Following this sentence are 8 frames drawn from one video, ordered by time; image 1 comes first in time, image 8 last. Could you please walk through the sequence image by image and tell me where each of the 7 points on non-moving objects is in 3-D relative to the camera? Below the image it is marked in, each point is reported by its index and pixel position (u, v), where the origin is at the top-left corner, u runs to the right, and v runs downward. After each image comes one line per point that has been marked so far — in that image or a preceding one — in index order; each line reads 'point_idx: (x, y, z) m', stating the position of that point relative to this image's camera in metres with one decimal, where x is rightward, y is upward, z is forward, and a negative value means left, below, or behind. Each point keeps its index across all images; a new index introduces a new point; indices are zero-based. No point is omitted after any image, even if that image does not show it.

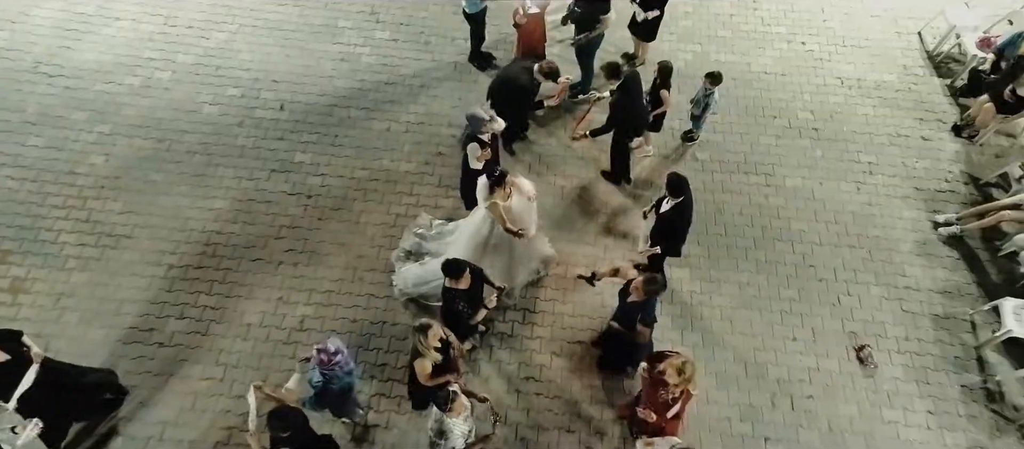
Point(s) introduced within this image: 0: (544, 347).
0: (+0.4, -1.2, +6.6) m
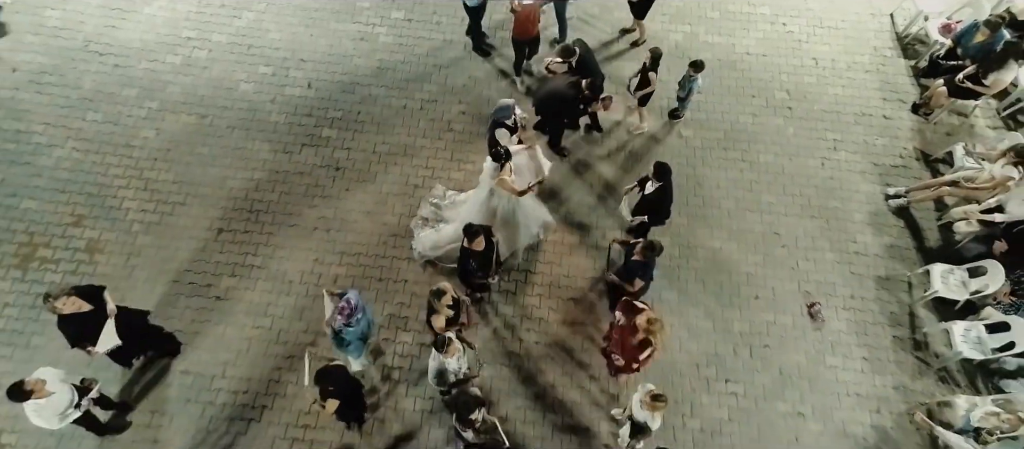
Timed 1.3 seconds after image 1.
0: (+0.4, -0.9, +7.8) m
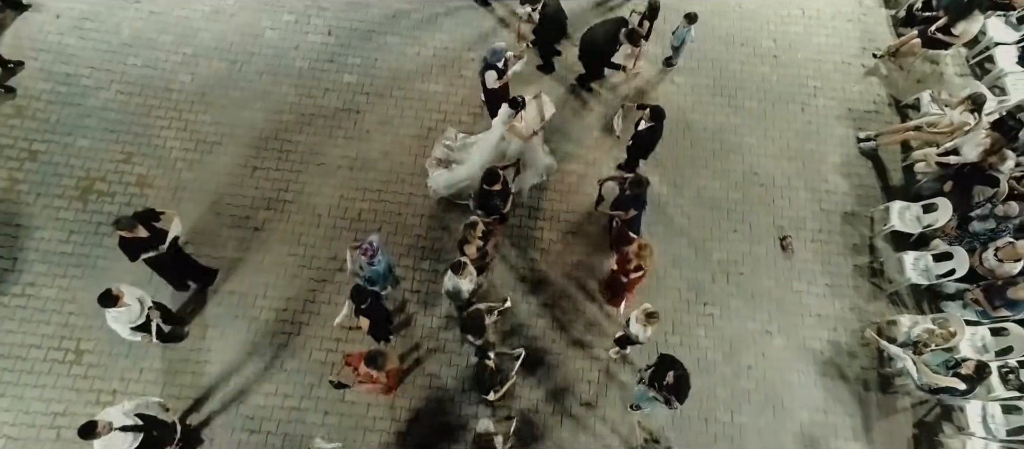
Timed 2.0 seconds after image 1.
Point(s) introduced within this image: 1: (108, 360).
0: (+0.5, -0.1, +8.8) m
1: (-4.8, -1.6, +7.9) m
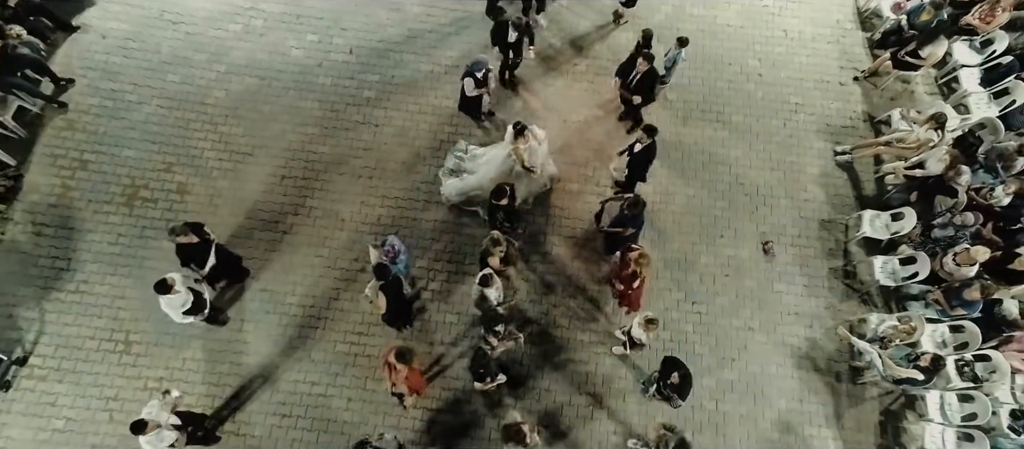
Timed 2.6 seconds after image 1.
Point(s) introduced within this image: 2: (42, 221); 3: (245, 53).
0: (+0.6, -0.2, +9.6) m
1: (-4.7, -1.6, +8.7) m
2: (-6.6, +0.1, +9.2) m
3: (-4.3, +2.7, +10.4) m
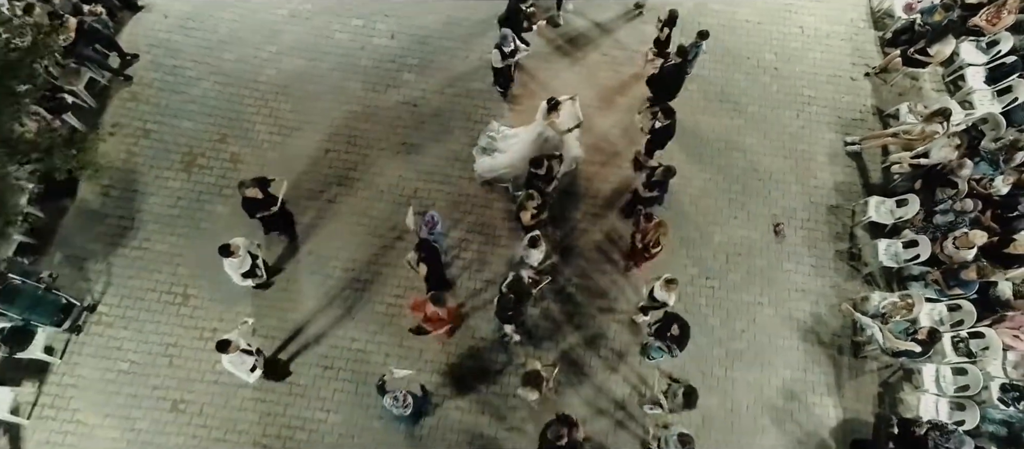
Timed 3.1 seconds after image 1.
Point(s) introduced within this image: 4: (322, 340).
0: (+1.0, +0.2, +10.3) m
1: (-4.4, -1.1, +9.5) m
2: (-6.2, +0.6, +10.0) m
3: (-3.7, +3.2, +11.2) m
4: (-2.7, -1.7, +9.4) m
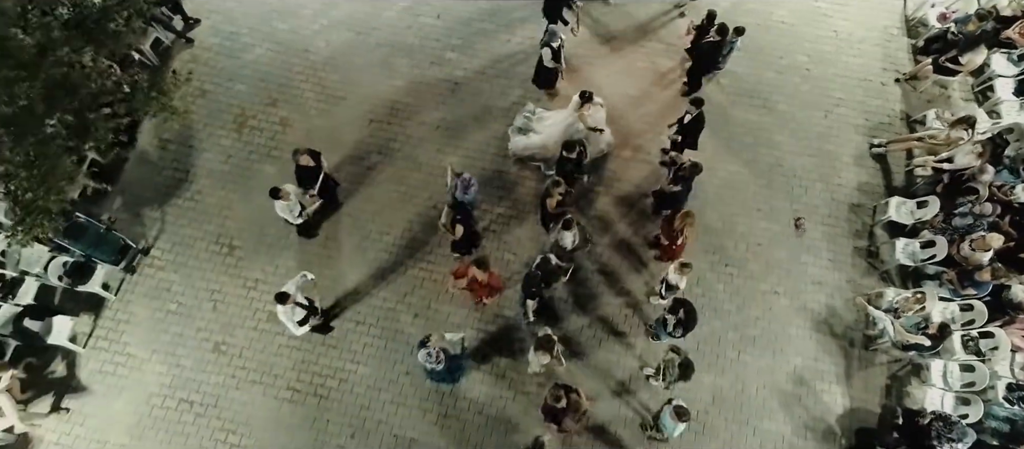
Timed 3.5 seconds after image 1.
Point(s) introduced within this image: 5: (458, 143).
0: (+1.5, +0.5, +10.7) m
1: (-4.0, -0.5, +10.1) m
2: (-5.6, +1.4, +10.7) m
3: (-3.0, +3.9, +11.8) m
4: (-2.4, -1.1, +9.9) m
5: (-0.9, +1.4, +11.0) m
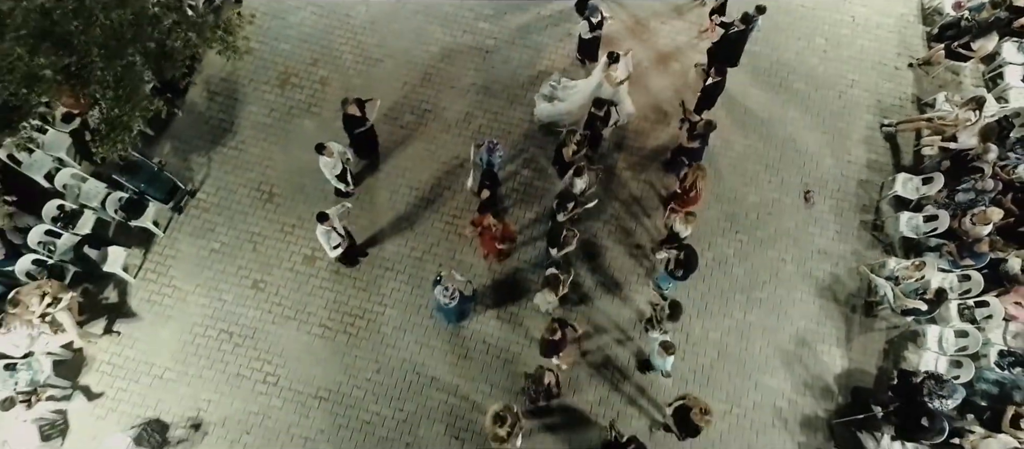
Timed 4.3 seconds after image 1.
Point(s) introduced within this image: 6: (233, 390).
0: (+1.9, +1.1, +11.3) m
1: (-3.6, +0.4, +10.8) m
2: (-5.2, +2.3, +11.4) m
3: (-2.4, +4.7, +12.4) m
4: (-2.0, -0.3, +10.6) m
5: (-0.5, +2.1, +11.6) m
6: (-4.1, -2.4, +9.6) m
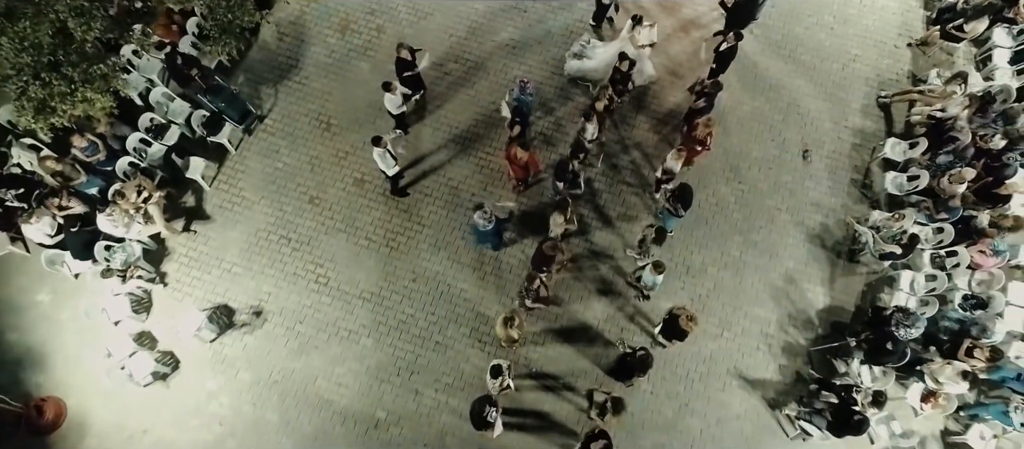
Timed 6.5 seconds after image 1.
0: (+2.5, +2.1, +12.6) m
1: (-3.1, +1.7, +12.2) m
2: (-4.5, +3.8, +12.9) m
3: (-1.6, +5.9, +13.8) m
4: (-1.6, +0.9, +12.0) m
5: (+0.2, +3.3, +13.0) m
6: (-3.8, -1.0, +11.1) m
